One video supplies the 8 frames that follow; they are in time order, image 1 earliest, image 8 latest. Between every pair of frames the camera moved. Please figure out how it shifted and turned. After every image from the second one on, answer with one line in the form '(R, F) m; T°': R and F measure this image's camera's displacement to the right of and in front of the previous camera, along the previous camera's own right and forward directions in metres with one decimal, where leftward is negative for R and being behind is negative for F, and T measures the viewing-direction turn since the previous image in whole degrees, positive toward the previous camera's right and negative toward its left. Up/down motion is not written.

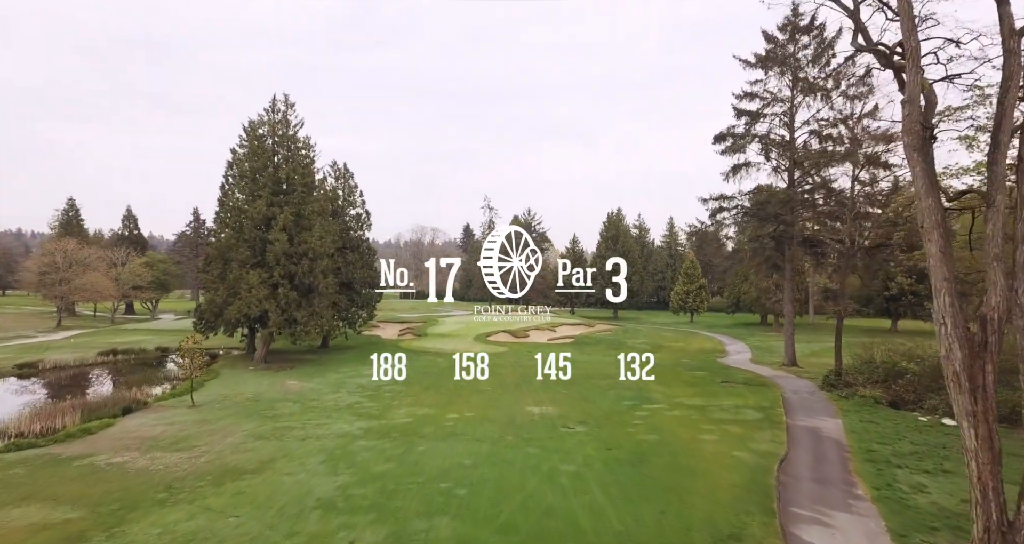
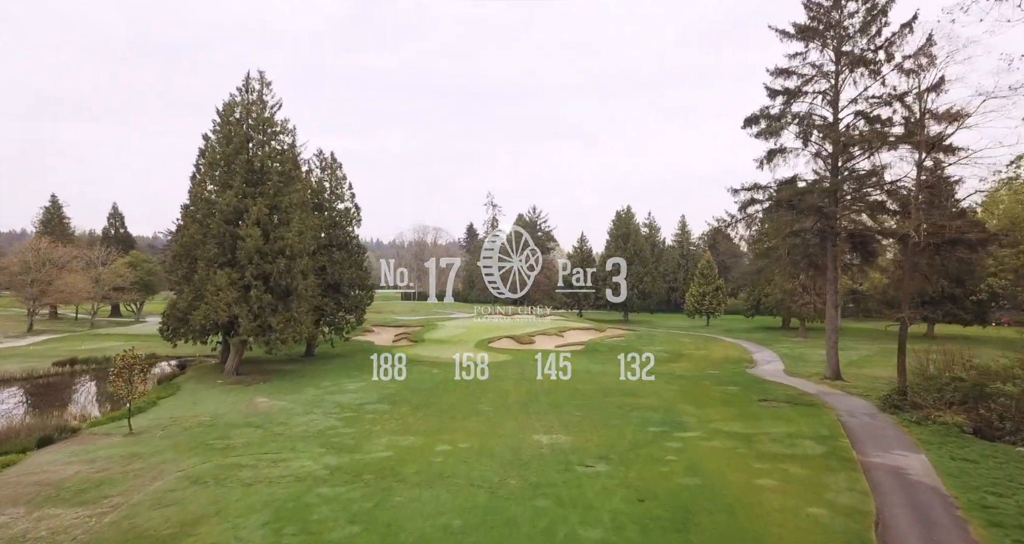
(0.0, +2.9) m; 0°
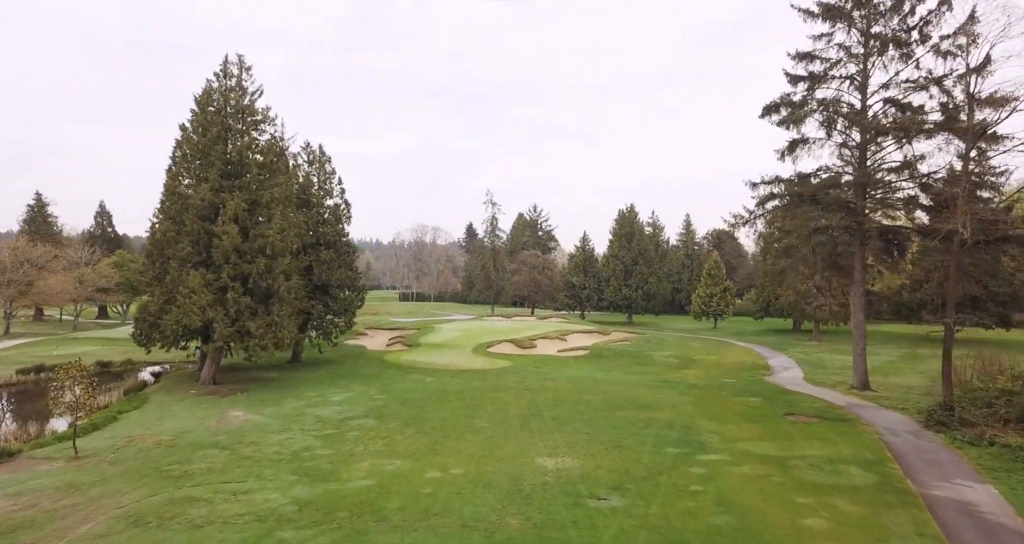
(0.0, +1.7) m; 0°
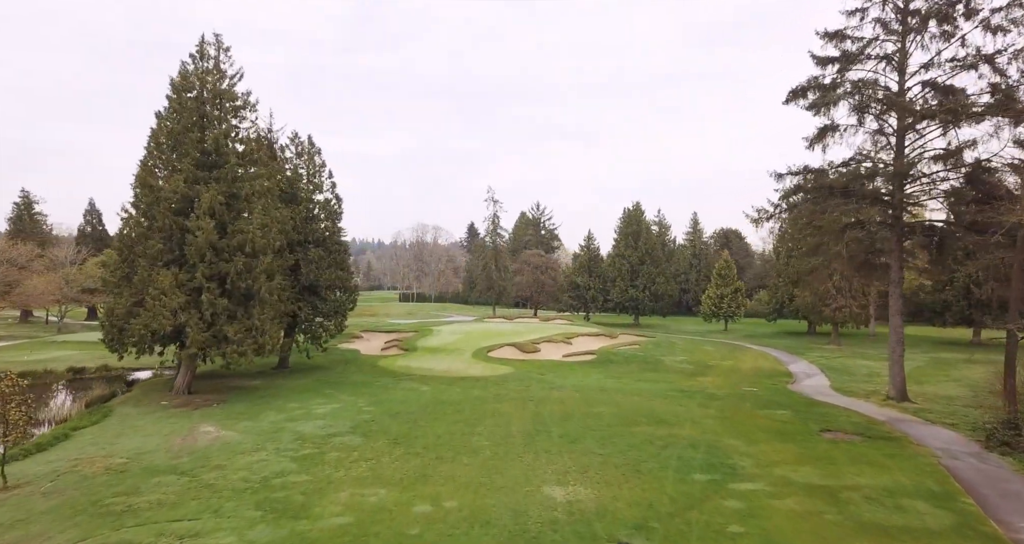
(0.0, +1.8) m; 0°
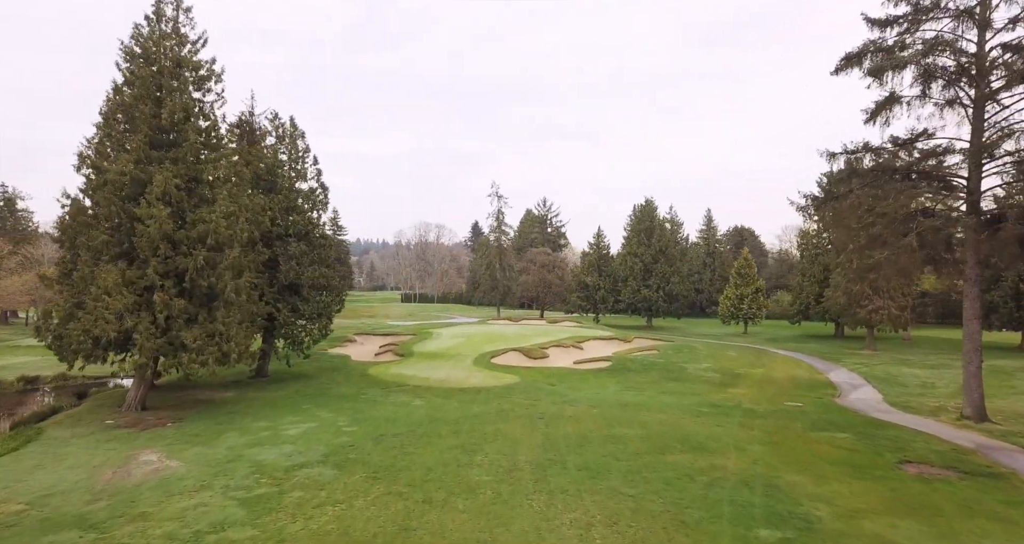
(0.0, +2.7) m; -1°
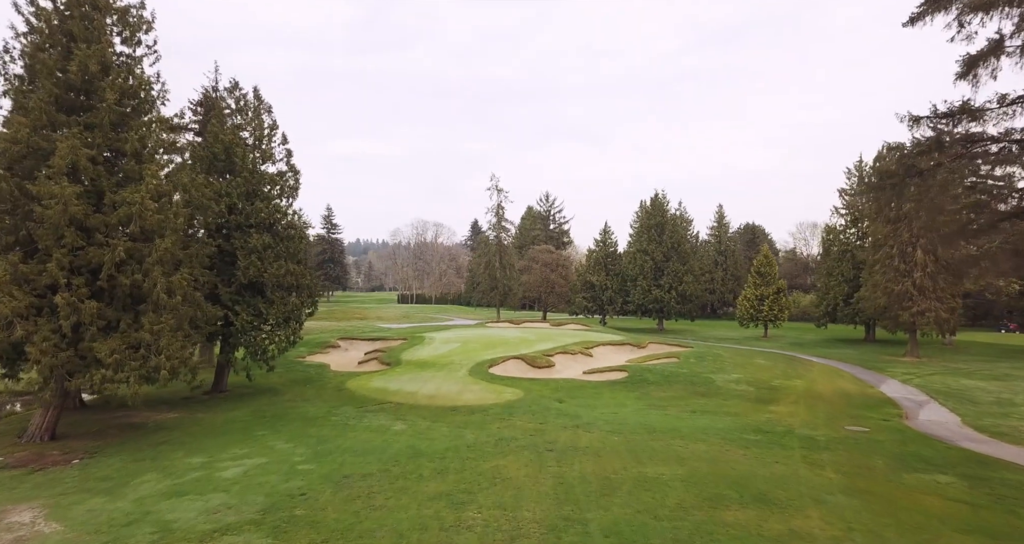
(0.0, +3.2) m; 0°
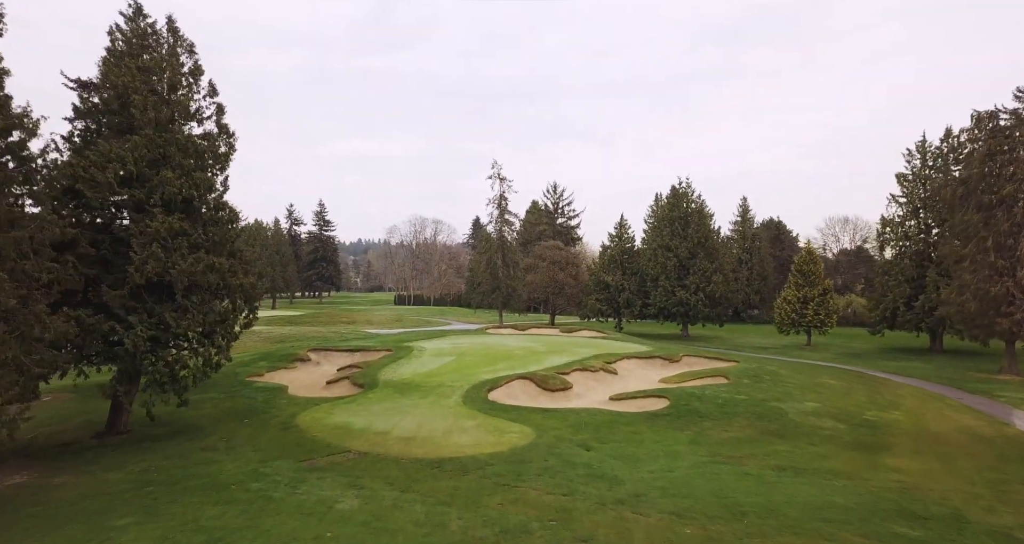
(-0.1, +5.1) m; 0°
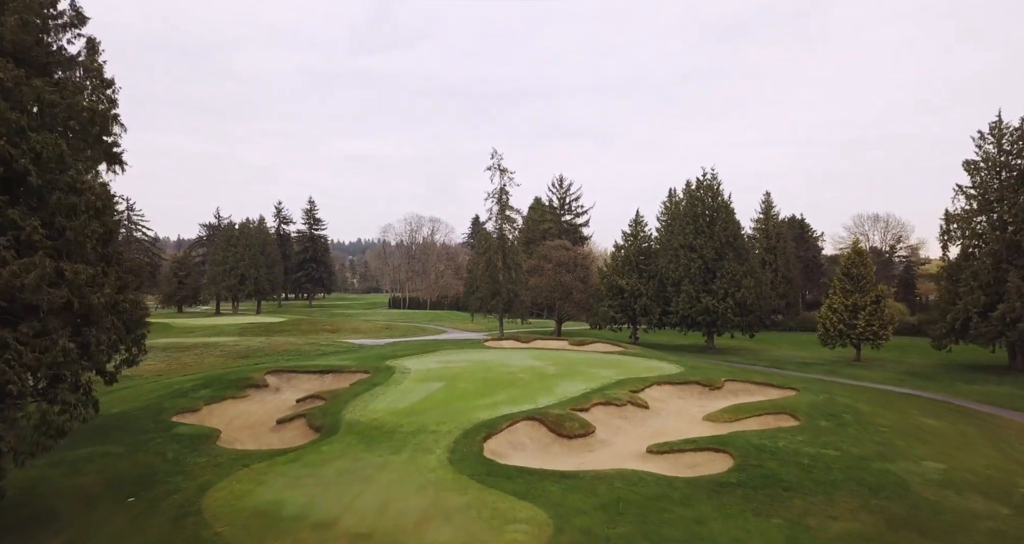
(-0.1, +4.7) m; 0°
